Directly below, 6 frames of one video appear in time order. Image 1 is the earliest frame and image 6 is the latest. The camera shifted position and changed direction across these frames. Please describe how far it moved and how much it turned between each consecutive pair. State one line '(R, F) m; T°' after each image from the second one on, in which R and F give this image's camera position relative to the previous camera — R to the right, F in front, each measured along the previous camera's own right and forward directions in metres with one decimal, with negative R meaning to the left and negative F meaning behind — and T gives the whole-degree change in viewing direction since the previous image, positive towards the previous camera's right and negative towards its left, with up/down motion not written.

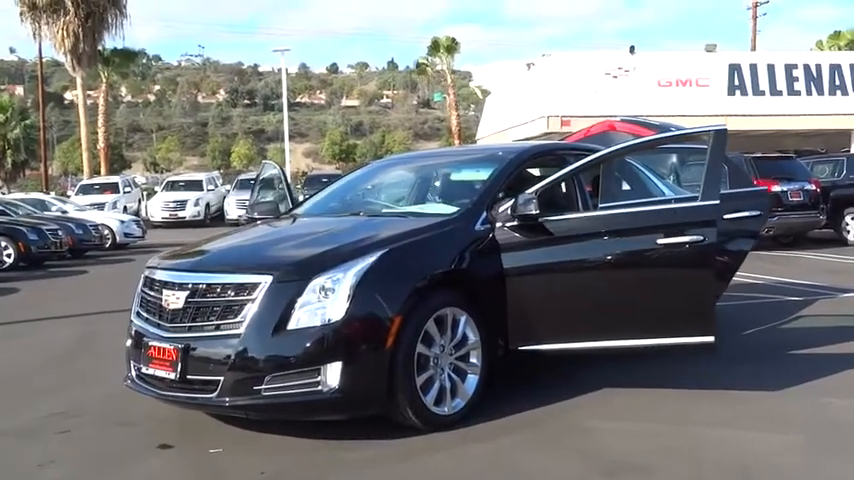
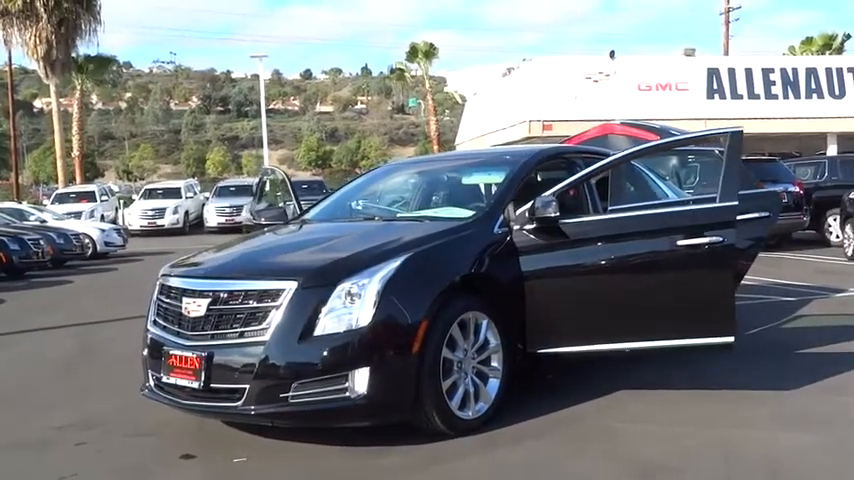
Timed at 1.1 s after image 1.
(-0.3, 0.0) m; +2°
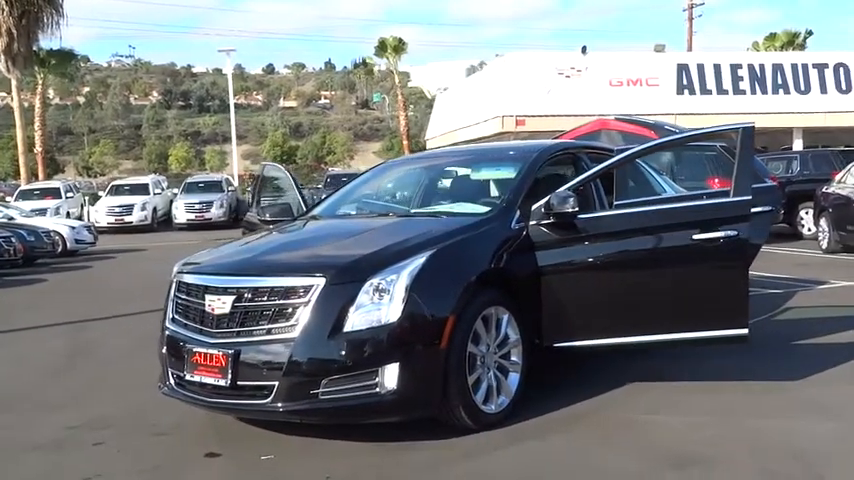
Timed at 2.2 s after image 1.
(-0.4, 0.0) m; +3°
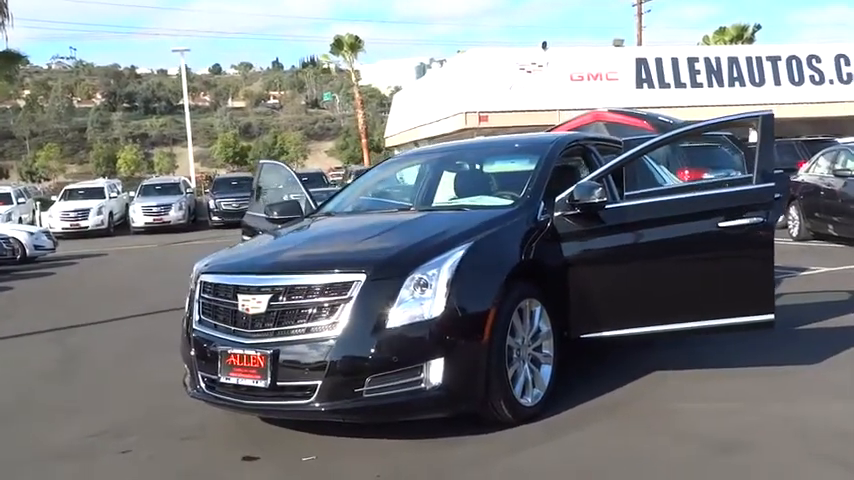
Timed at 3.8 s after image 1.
(-0.5, +0.1) m; +4°
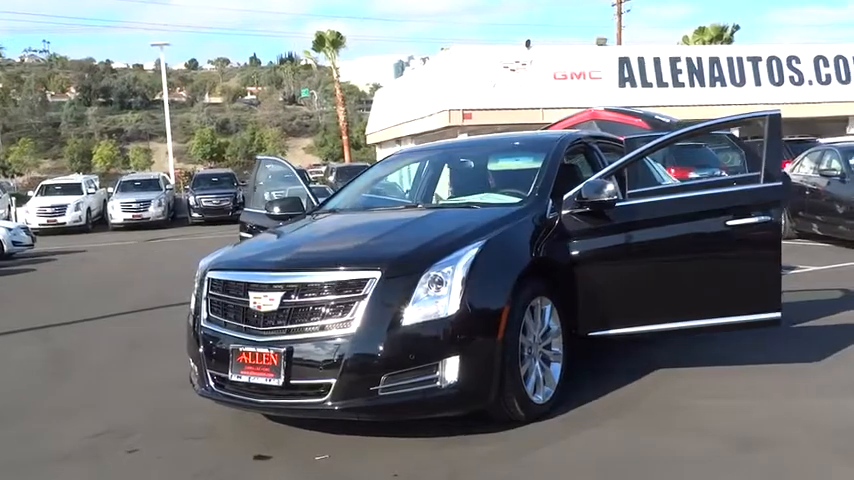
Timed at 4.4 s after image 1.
(-0.2, 0.0) m; +2°
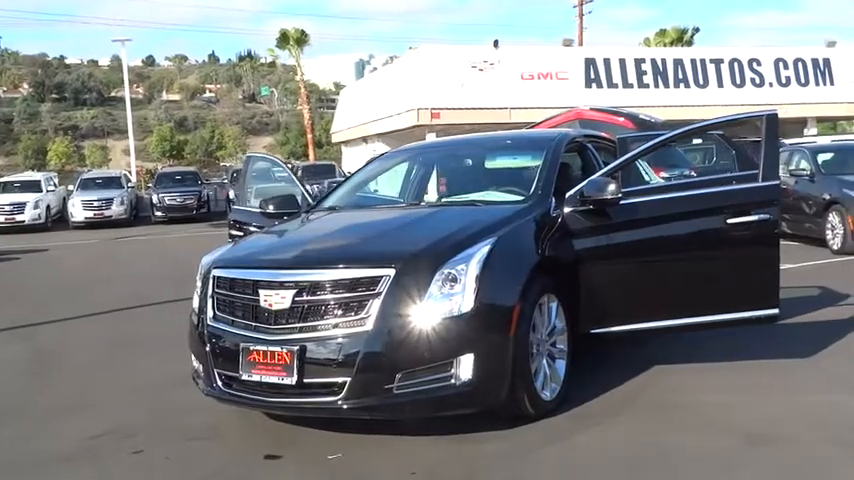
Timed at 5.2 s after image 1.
(-0.3, 0.0) m; +3°
